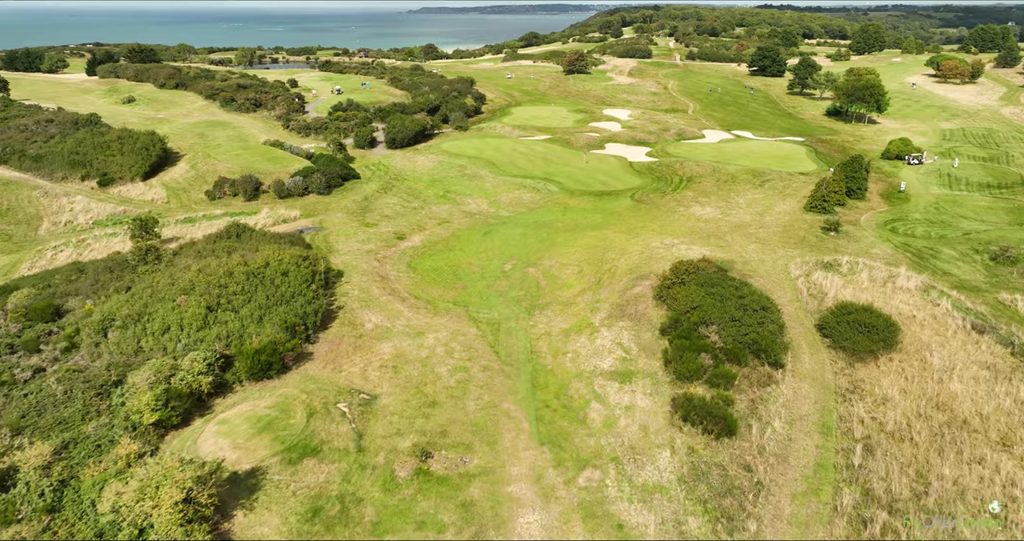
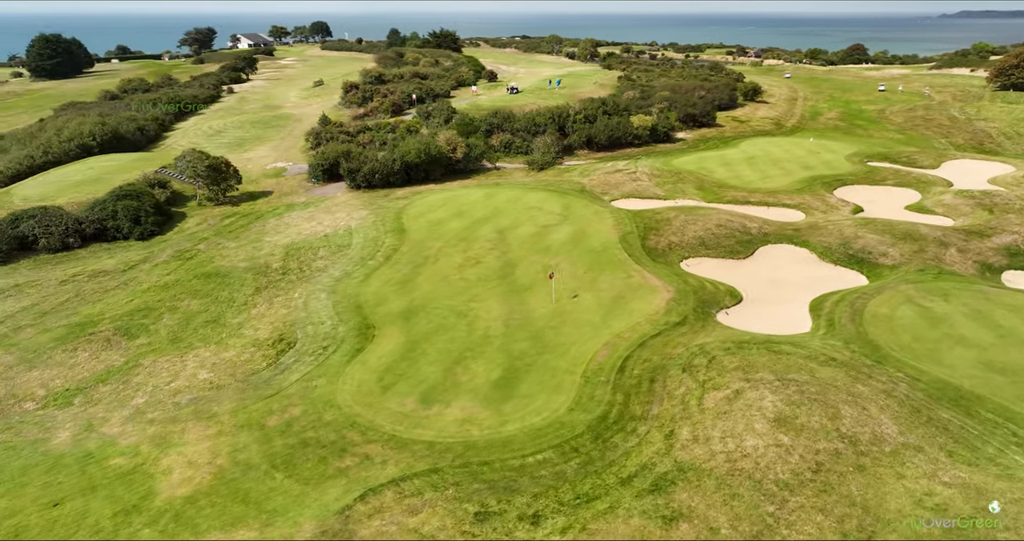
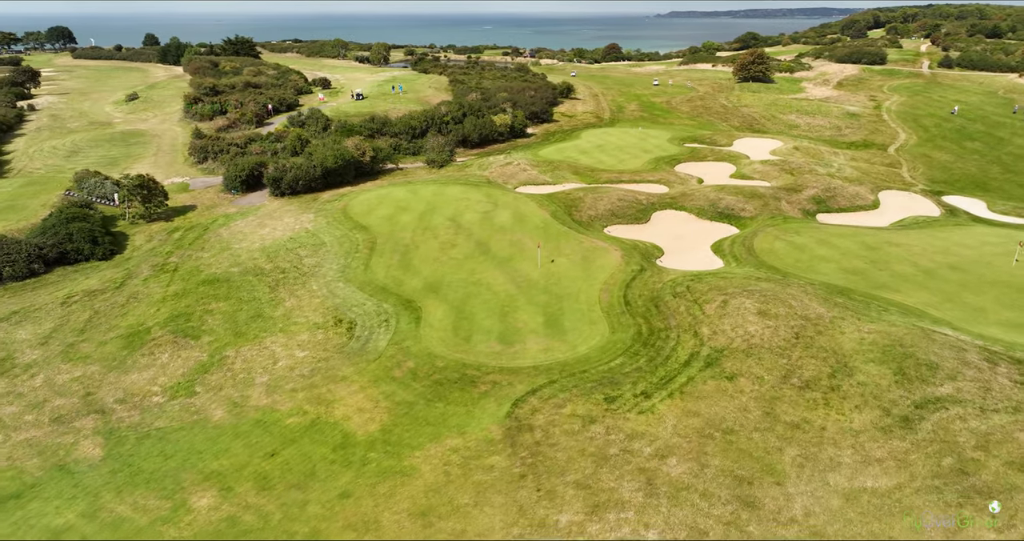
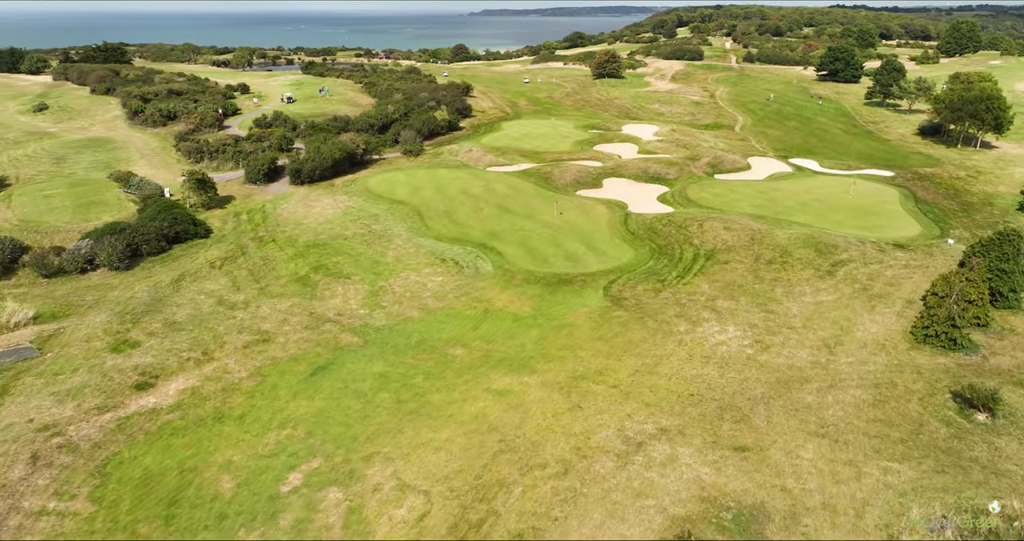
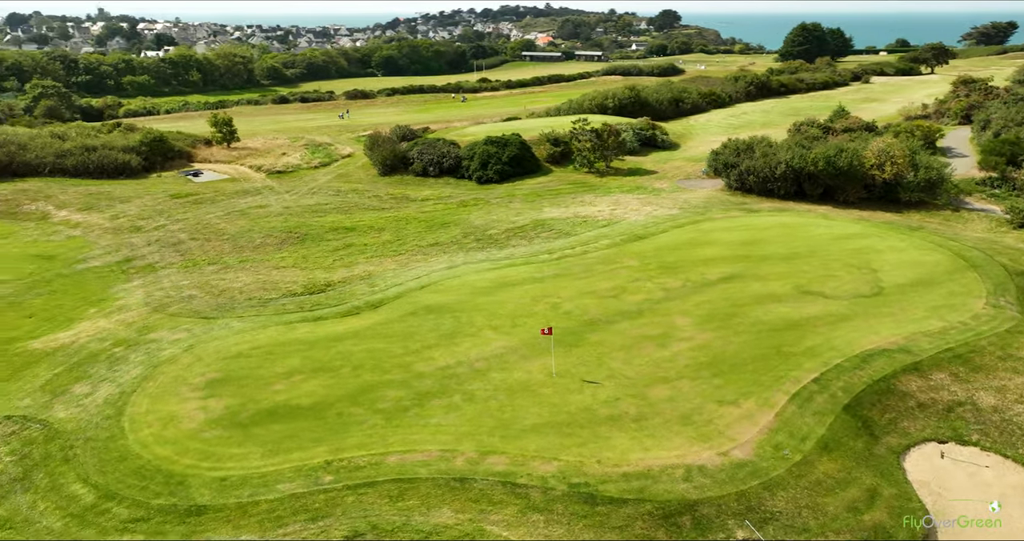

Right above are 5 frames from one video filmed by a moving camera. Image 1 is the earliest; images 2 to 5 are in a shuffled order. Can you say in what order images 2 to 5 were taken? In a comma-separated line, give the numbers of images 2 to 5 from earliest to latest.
4, 3, 2, 5
